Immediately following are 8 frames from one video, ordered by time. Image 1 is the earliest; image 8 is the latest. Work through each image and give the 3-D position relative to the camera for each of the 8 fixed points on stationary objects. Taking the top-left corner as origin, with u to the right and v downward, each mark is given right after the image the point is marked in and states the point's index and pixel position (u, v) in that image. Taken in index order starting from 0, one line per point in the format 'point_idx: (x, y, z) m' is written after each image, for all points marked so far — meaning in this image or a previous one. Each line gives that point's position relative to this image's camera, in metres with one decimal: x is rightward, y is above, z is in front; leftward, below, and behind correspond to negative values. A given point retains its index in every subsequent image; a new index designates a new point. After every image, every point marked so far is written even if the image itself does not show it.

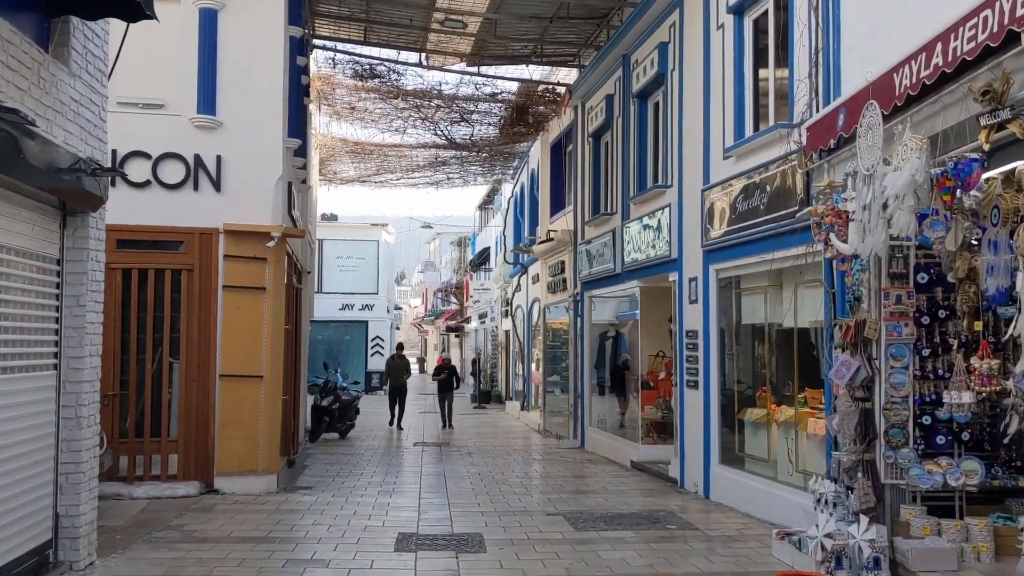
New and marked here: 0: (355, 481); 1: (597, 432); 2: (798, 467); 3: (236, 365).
0: (-1.8, -2.2, +11.2) m
1: (+1.3, -2.2, +14.6) m
2: (+2.4, -1.5, +8.3) m
3: (-2.7, -0.8, +9.6) m
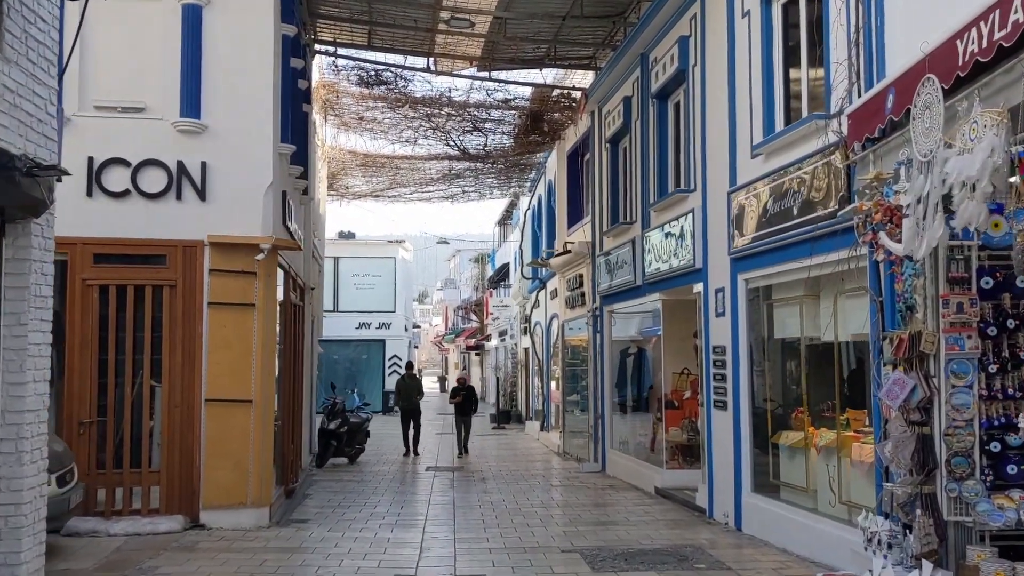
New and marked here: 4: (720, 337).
0: (-1.7, -2.4, +10.4) m
1: (+1.5, -2.4, +13.8) m
2: (+2.5, -1.6, +7.5) m
3: (-2.6, -0.9, +8.8) m
4: (+2.0, -0.5, +9.4) m
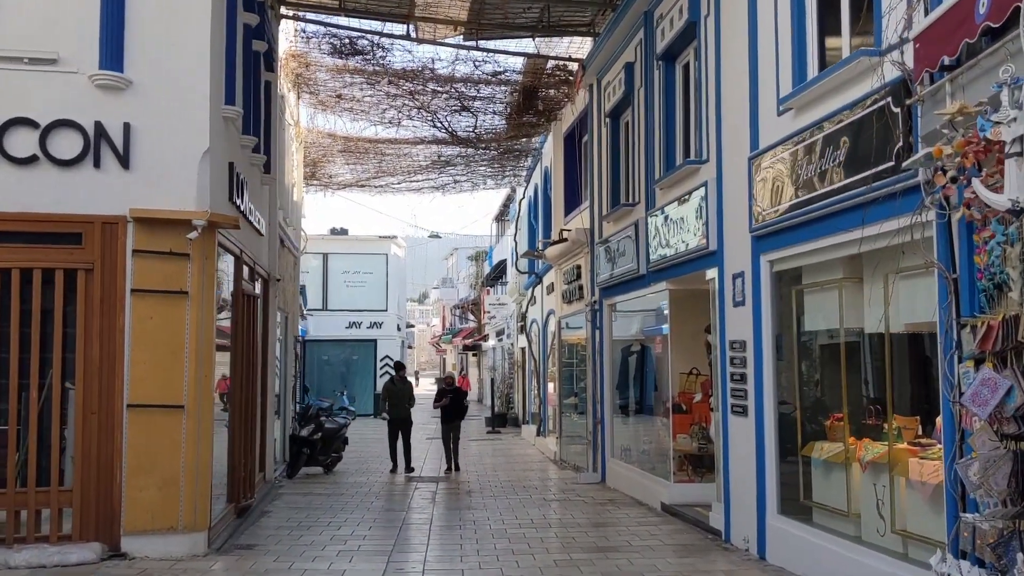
0: (-1.8, -2.3, +9.0) m
1: (+1.4, -2.2, +12.4) m
2: (+2.4, -1.5, +6.0) m
3: (-2.8, -0.8, +7.4) m
4: (+1.9, -0.3, +8.0) m
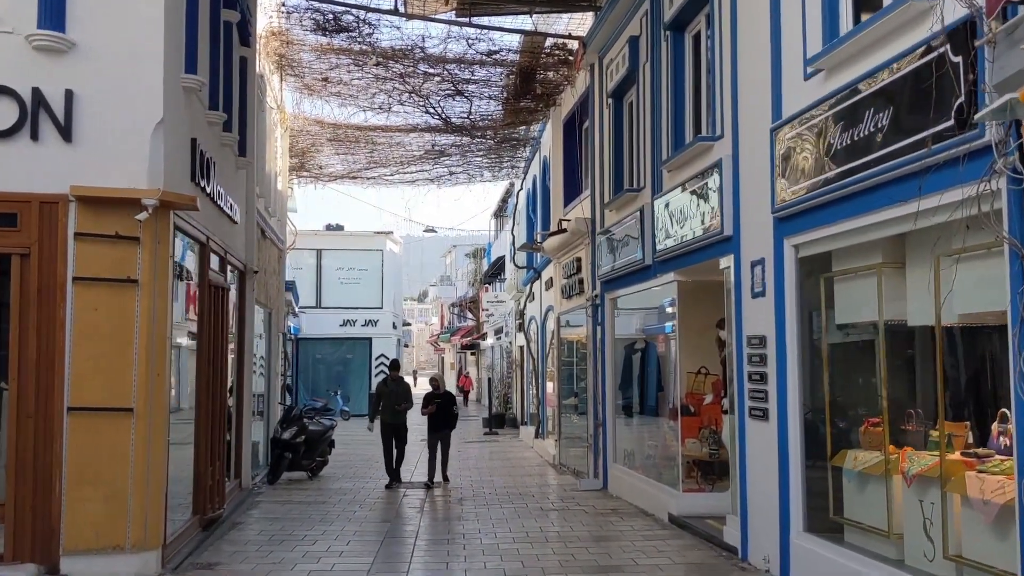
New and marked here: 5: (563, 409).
0: (-1.9, -2.2, +8.1) m
1: (+1.3, -2.2, +11.5) m
2: (+2.3, -1.4, +5.2) m
3: (-2.8, -0.7, +6.6) m
4: (+1.8, -0.3, +7.2) m
5: (+0.8, -1.9, +15.2) m
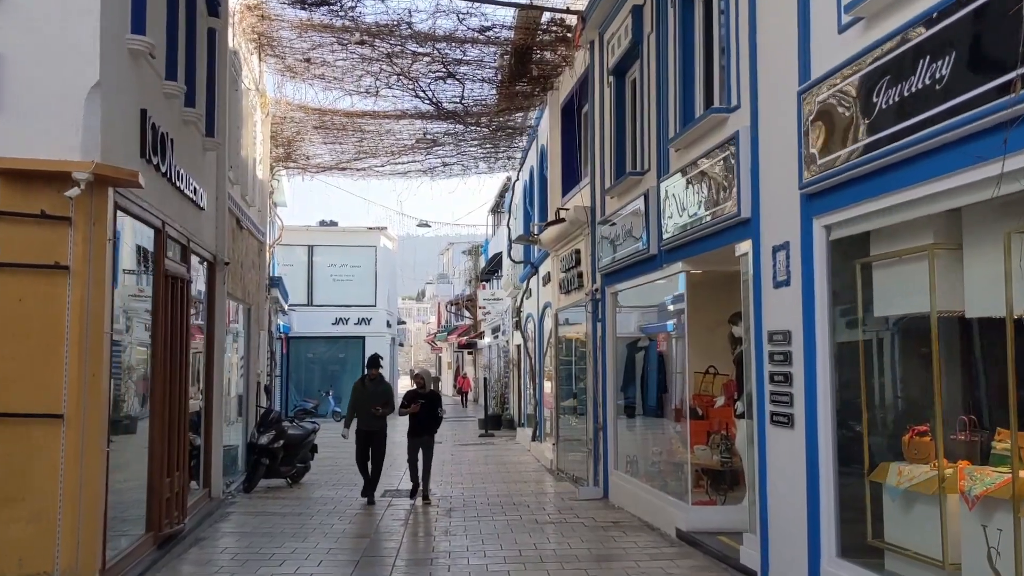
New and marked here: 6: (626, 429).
0: (-1.9, -2.1, +7.2) m
1: (+1.2, -2.1, +10.6) m
2: (+2.2, -1.3, +4.3) m
3: (-2.9, -0.6, +5.7) m
4: (+1.7, -0.2, +6.3) m
5: (+0.7, -1.8, +14.3) m
6: (+1.3, -1.6, +10.9) m
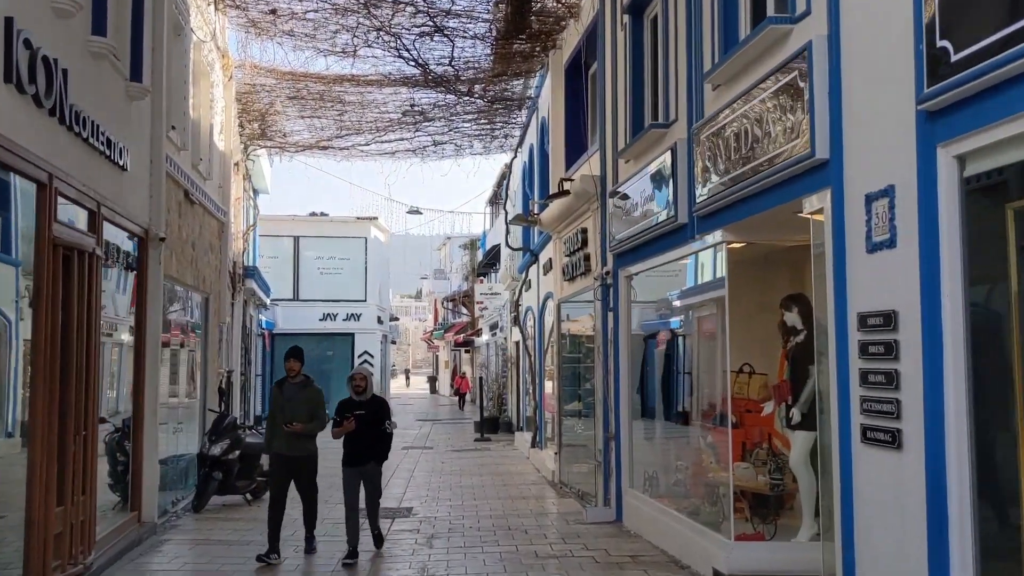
0: (-2.0, -1.9, +5.4) m
1: (+1.2, -1.9, +8.8) m
2: (+2.2, -1.2, +2.5) m
3: (-3.0, -0.5, +3.9) m
4: (+1.7, 0.0, +4.5) m
5: (+0.7, -1.6, +12.5) m
6: (+1.2, -1.4, +9.1) m
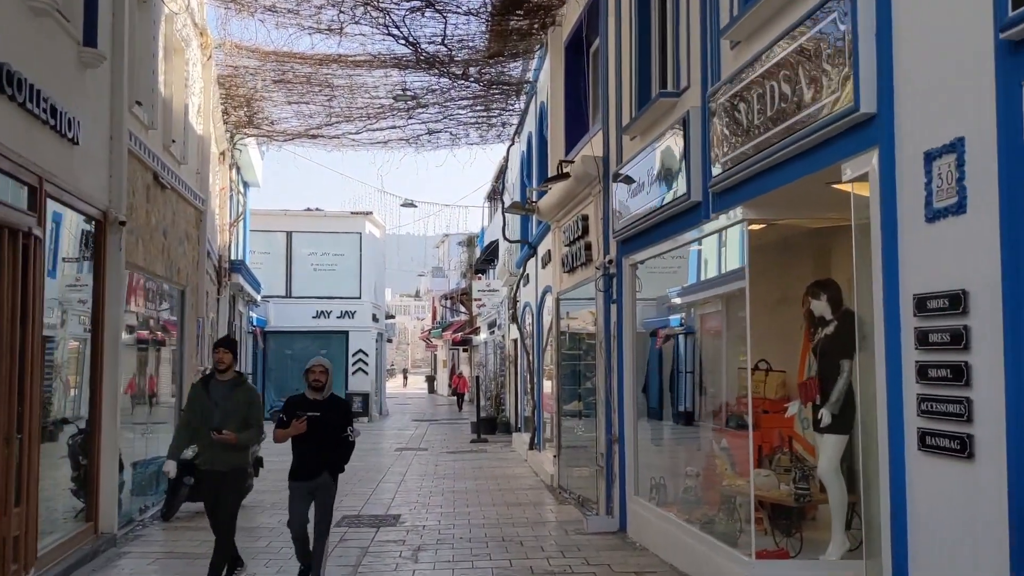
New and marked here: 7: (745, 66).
0: (-2.0, -1.8, +4.7) m
1: (+1.1, -1.8, +8.1) m
2: (+2.1, -1.1, +1.7) m
3: (-3.0, -0.4, +3.1) m
4: (+1.6, +0.1, +3.7) m
5: (+0.6, -1.5, +11.7) m
6: (+1.2, -1.3, +8.3) m
7: (+1.4, +1.3, +5.7) m
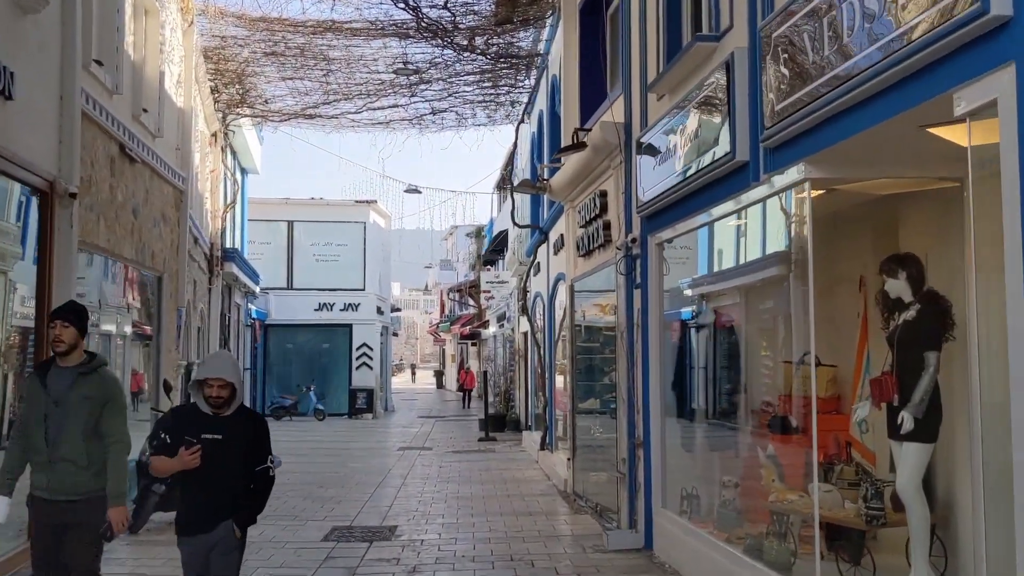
0: (-2.0, -1.7, +3.6) m
1: (+1.2, -1.7, +7.0) m
2: (+2.1, -1.0, +0.7) m
3: (-3.0, -0.3, +2.1) m
4: (+1.7, +0.2, +2.6) m
5: (+0.7, -1.4, +10.7) m
6: (+1.3, -1.2, +7.2) m
7: (+1.4, +1.4, +4.6) m
